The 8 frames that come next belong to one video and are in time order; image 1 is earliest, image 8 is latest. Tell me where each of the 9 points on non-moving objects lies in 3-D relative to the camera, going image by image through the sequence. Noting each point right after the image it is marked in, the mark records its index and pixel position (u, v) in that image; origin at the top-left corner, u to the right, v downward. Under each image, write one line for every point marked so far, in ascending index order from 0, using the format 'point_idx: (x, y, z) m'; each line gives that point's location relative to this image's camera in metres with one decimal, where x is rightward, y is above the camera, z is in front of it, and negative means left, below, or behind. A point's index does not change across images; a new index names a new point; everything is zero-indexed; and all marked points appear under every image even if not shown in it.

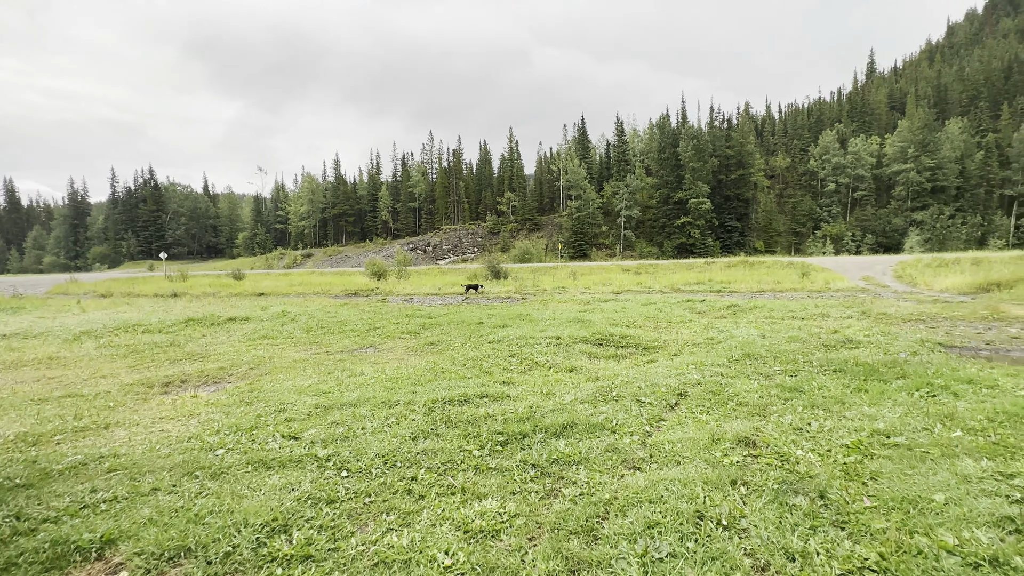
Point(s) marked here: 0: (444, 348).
0: (-1.7, -1.5, +11.1) m
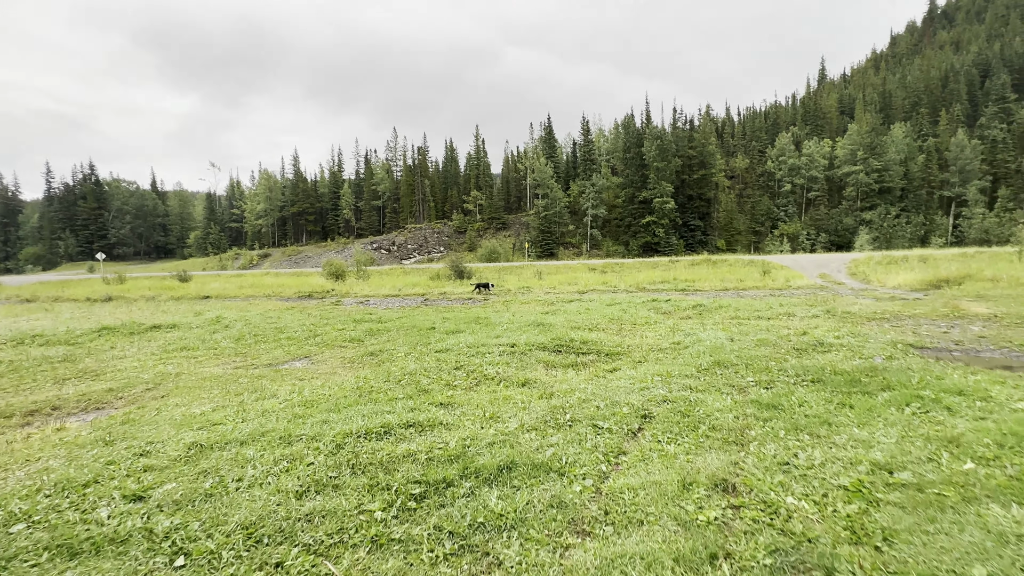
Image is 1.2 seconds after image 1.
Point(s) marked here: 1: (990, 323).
0: (-2.8, -1.6, +9.8) m
1: (+13.2, -1.0, +12.3) m
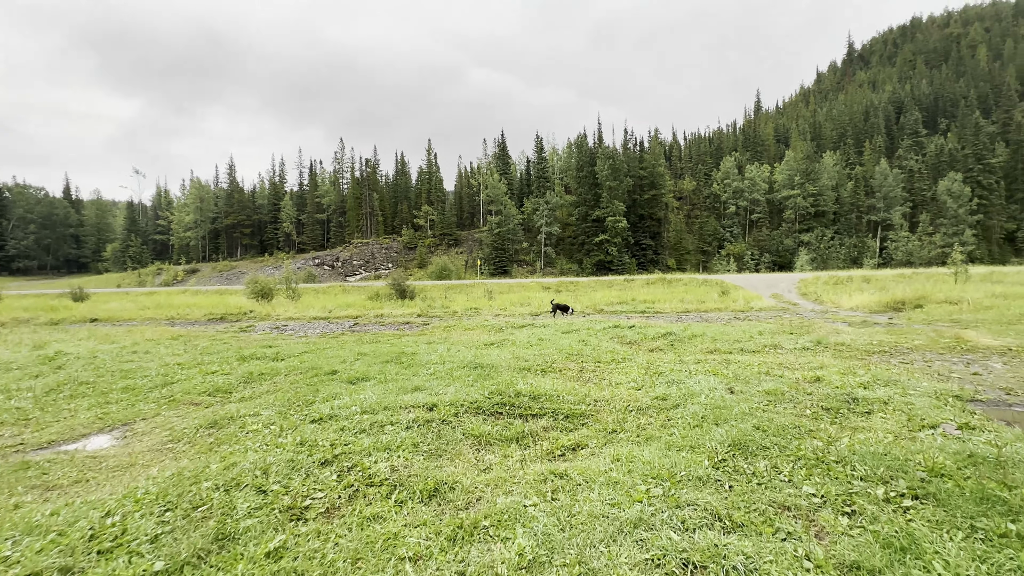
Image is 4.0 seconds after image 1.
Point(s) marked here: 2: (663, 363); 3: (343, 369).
0: (-4.0, -2.1, +6.3) m
1: (+11.6, -1.7, +10.4) m
2: (+3.7, -1.8, +10.7) m
3: (-4.0, -1.9, +10.6) m
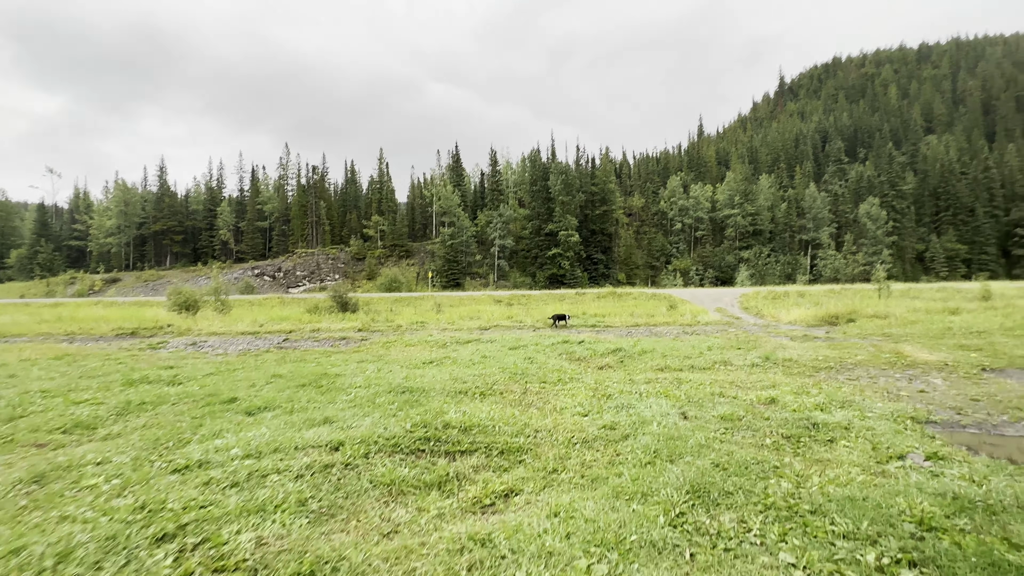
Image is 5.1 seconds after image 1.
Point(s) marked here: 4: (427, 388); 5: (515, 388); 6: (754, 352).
0: (-4.9, -2.2, +4.7) m
1: (+10.2, -2.0, +10.4) m
2: (+2.2, -2.1, +9.9) m
3: (-5.4, -2.2, +9.0) m
4: (-1.8, -2.1, +9.3) m
5: (0.0, -2.2, +9.9) m
6: (+7.7, -2.0, +14.1) m
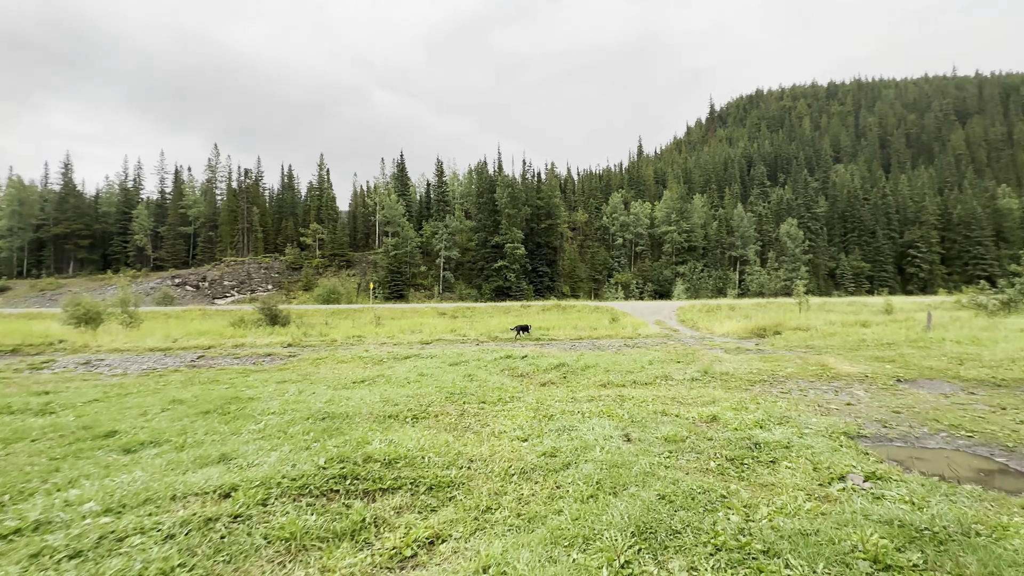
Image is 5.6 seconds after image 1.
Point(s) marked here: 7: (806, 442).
0: (-5.6, -2.3, +3.4) m
1: (+8.8, -2.4, +10.9) m
2: (+0.9, -2.4, +9.5) m
3: (-6.6, -2.4, +7.7) m
4: (-3.0, -2.3, +8.4) m
5: (-1.3, -2.5, +9.1) m
6: (+5.8, -2.5, +14.3) m
7: (+4.3, -2.2, +6.5) m
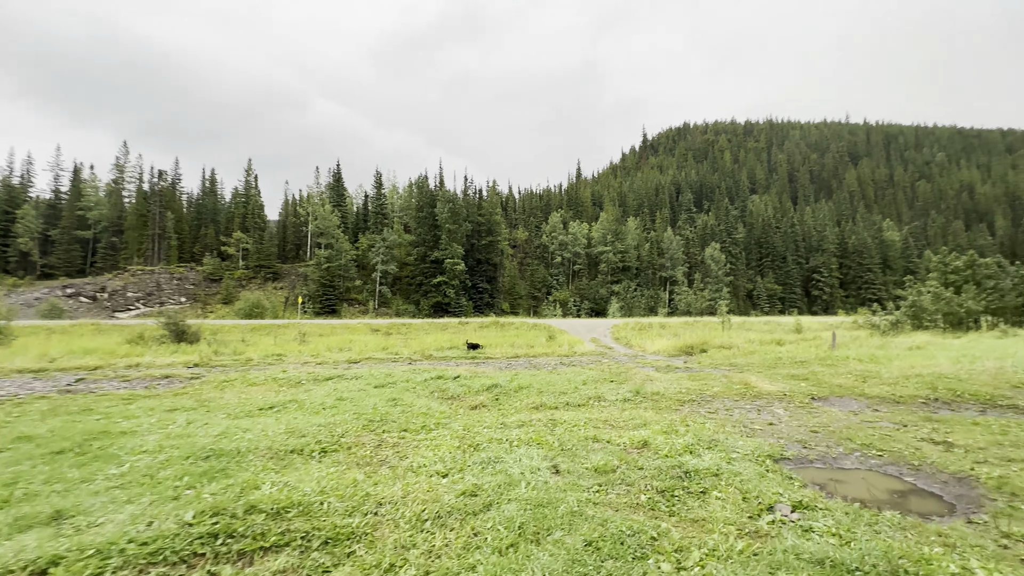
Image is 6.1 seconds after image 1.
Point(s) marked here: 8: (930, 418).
0: (-6.2, -2.4, +2.0) m
1: (+7.0, -3.0, +11.3) m
2: (-0.6, -2.8, +8.8) m
3: (-7.7, -2.6, +6.1) m
4: (-4.3, -2.6, +7.2) m
5: (-2.7, -2.8, +8.2) m
6: (+3.6, -3.1, +14.3) m
7: (+3.2, -2.6, +6.3) m
8: (+9.1, -2.8, +9.7) m
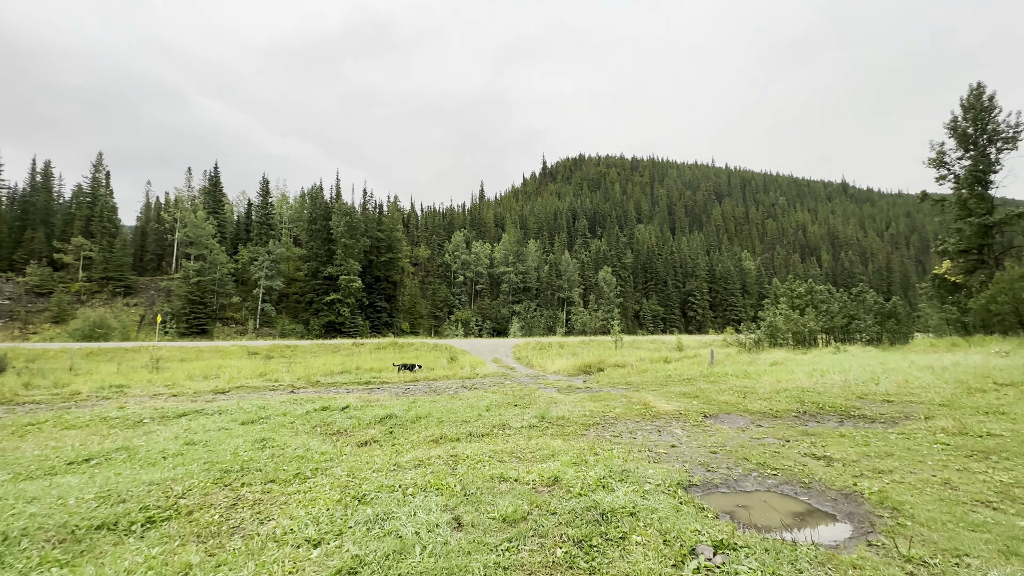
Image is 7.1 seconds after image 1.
0: (-6.4, -2.3, -0.4) m
1: (+4.5, -3.6, +11.6) m
2: (-2.4, -3.1, +7.5) m
3: (-8.8, -2.7, +3.3) m
4: (-5.7, -2.8, +5.2) m
5: (-4.3, -3.1, +6.5) m
6: (+0.5, -3.8, +13.7) m
7: (+1.8, -2.9, +5.9) m
8: (+6.9, -3.4, +10.5) m
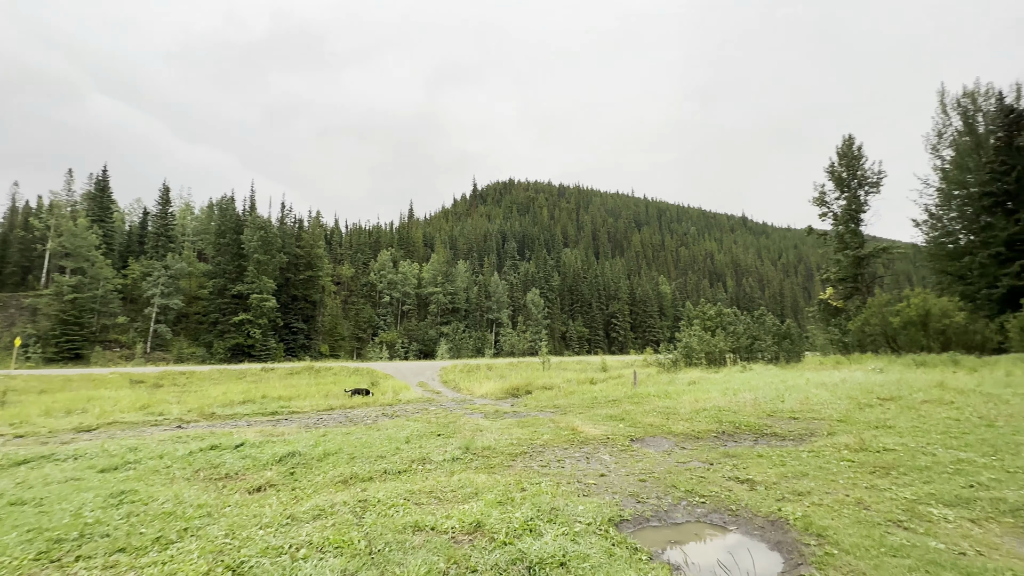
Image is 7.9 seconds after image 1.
0: (-6.3, -2.2, -2.1) m
1: (+2.6, -4.1, +11.3) m
2: (-3.6, -3.4, +6.3) m
3: (-9.2, -2.6, +1.1) m
4: (-6.5, -2.9, +3.4) m
5: (-5.3, -3.3, +4.9) m
6: (-1.7, -4.4, +12.8) m
7: (+0.8, -3.1, +5.3) m
8: (+5.1, -3.9, +10.6) m
